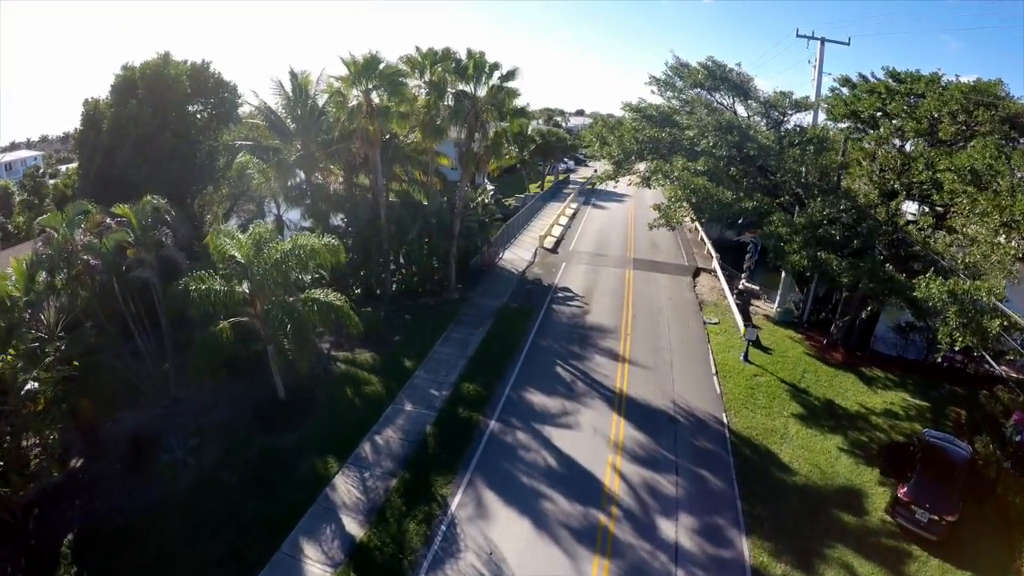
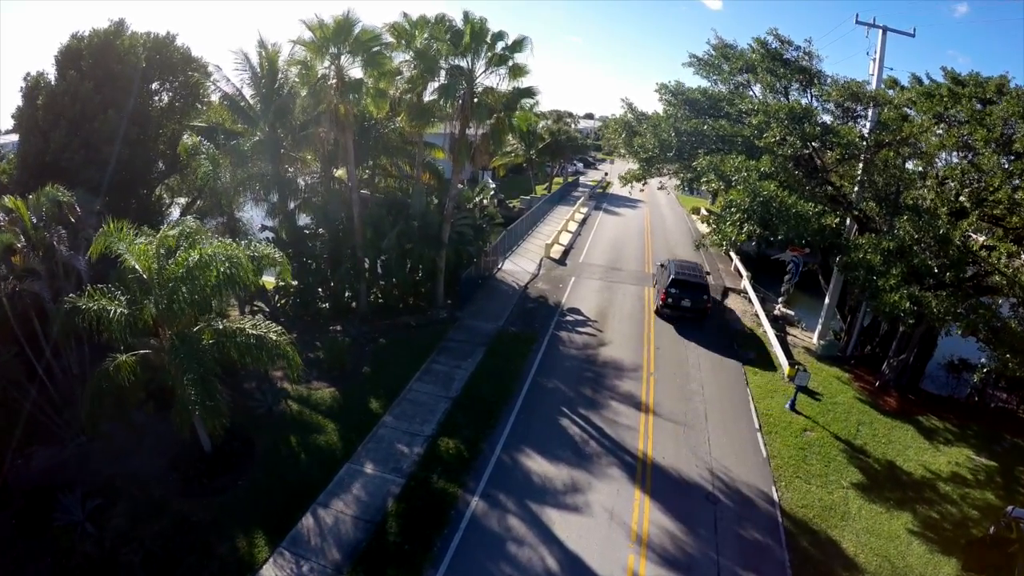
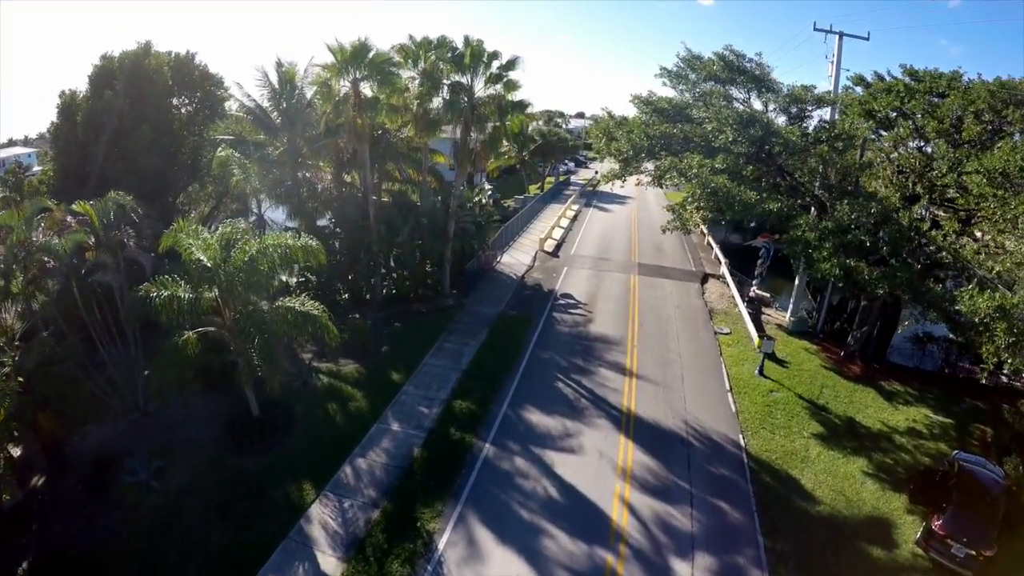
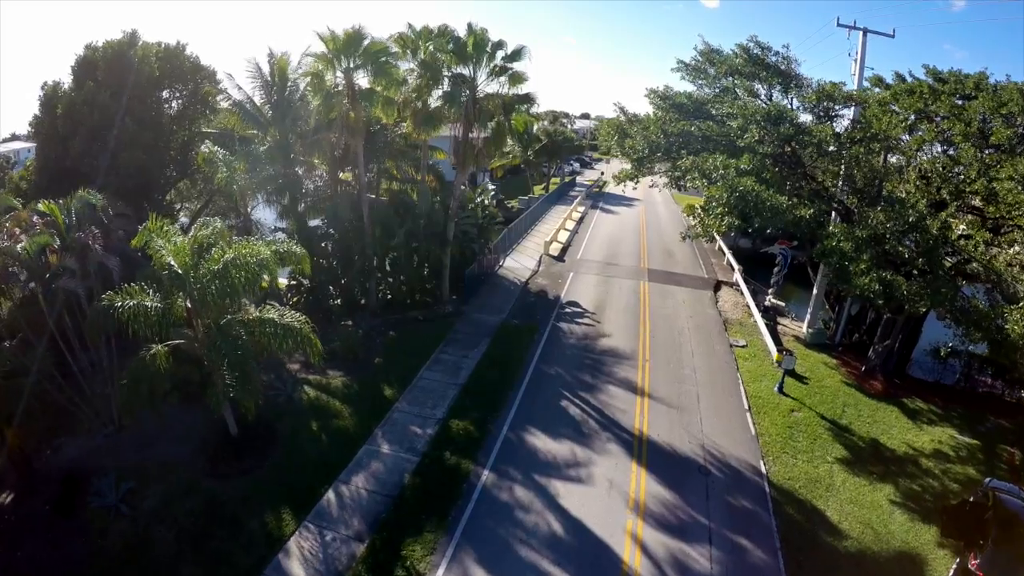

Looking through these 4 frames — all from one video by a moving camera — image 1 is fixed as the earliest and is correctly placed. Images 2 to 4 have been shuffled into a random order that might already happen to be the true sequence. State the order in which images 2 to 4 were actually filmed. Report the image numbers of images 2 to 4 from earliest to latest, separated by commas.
3, 4, 2
